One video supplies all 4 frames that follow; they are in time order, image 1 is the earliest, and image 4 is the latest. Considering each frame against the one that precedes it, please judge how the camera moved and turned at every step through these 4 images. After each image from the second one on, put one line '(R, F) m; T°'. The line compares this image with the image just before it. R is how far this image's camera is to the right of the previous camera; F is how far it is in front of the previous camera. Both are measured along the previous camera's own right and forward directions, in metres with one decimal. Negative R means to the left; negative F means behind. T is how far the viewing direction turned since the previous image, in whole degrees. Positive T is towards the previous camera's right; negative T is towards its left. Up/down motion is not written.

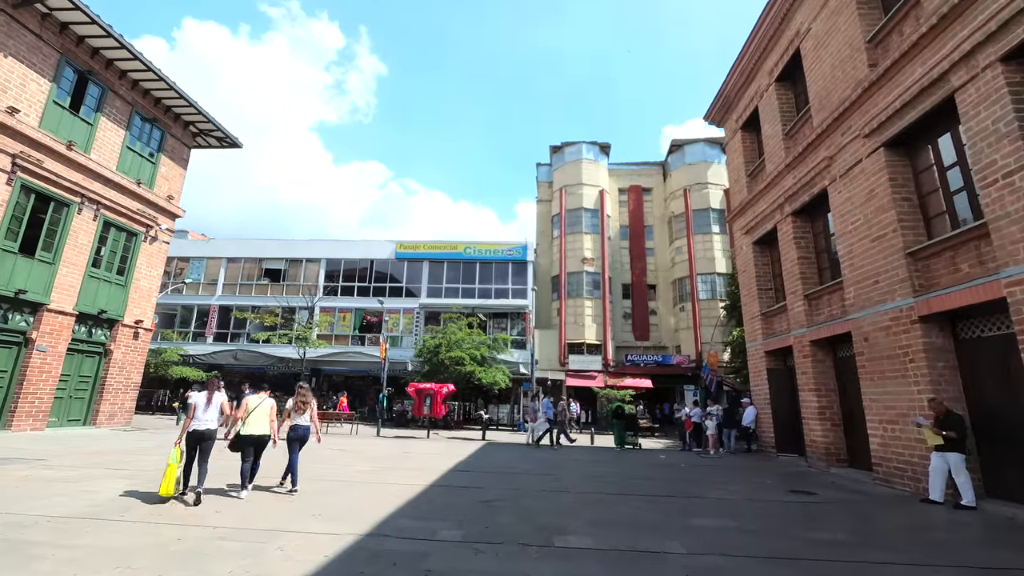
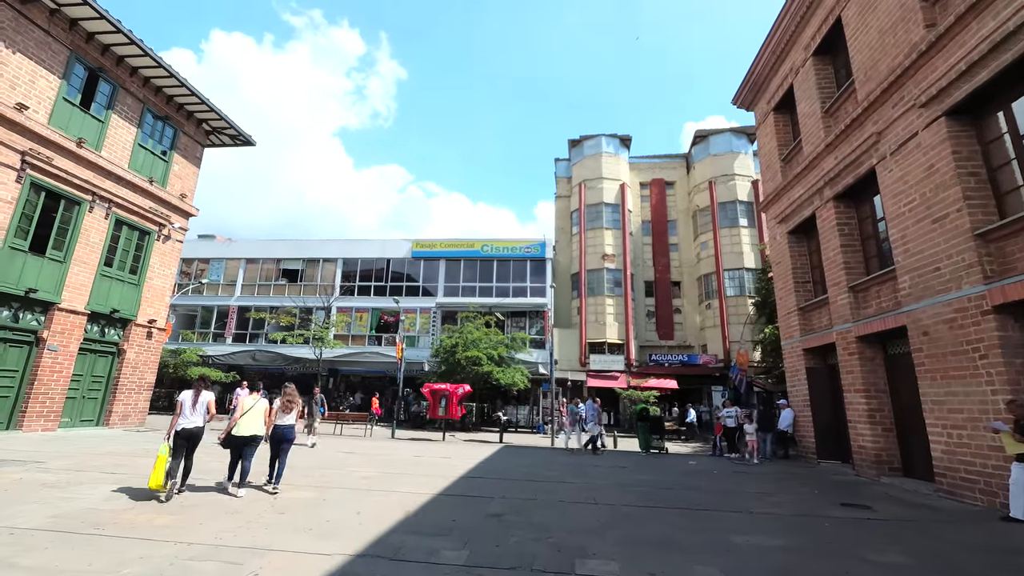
(+0.1, +0.6) m; -3°
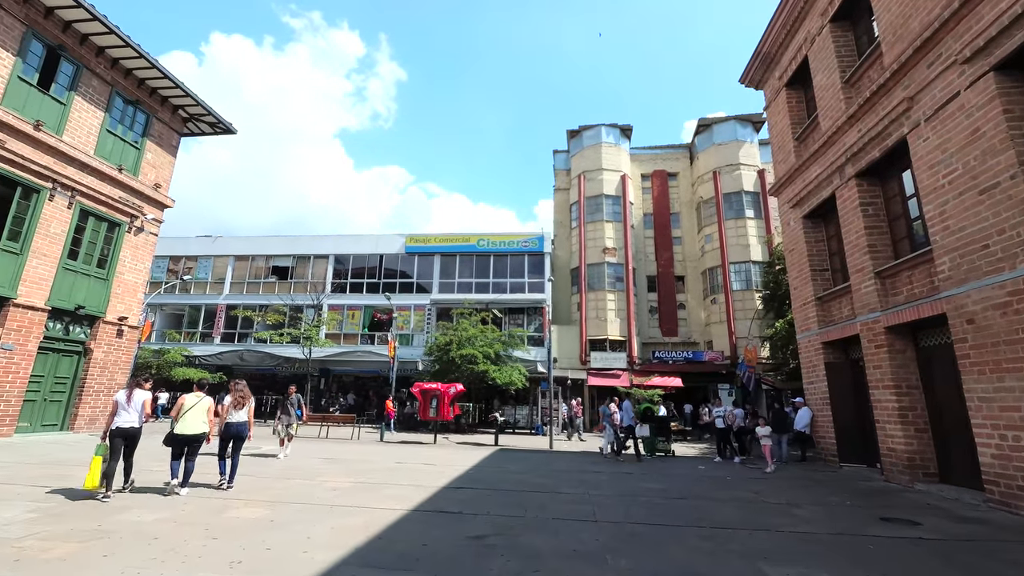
(+0.2, +0.9) m; 0°
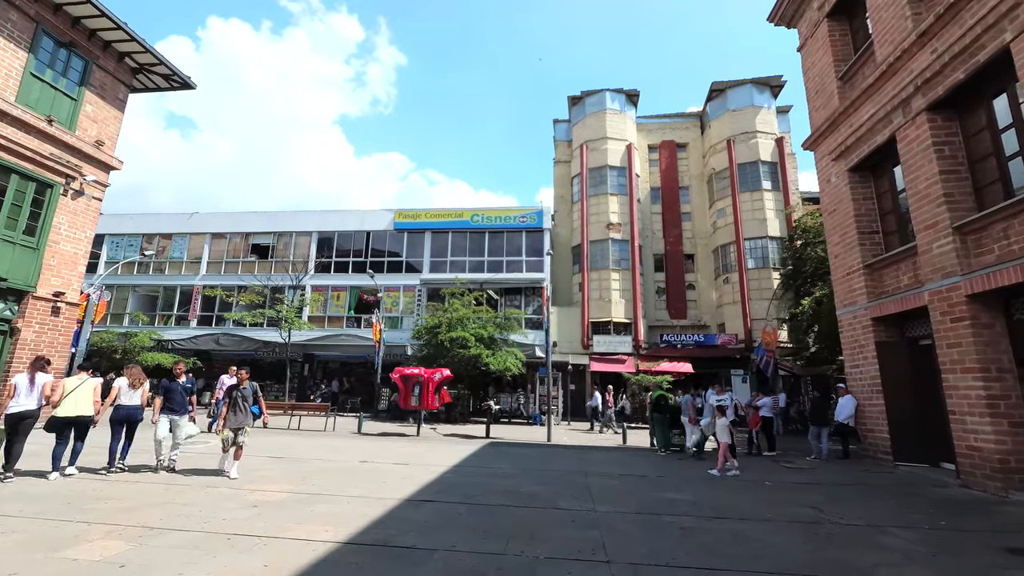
(+0.2, +1.7) m; 0°
